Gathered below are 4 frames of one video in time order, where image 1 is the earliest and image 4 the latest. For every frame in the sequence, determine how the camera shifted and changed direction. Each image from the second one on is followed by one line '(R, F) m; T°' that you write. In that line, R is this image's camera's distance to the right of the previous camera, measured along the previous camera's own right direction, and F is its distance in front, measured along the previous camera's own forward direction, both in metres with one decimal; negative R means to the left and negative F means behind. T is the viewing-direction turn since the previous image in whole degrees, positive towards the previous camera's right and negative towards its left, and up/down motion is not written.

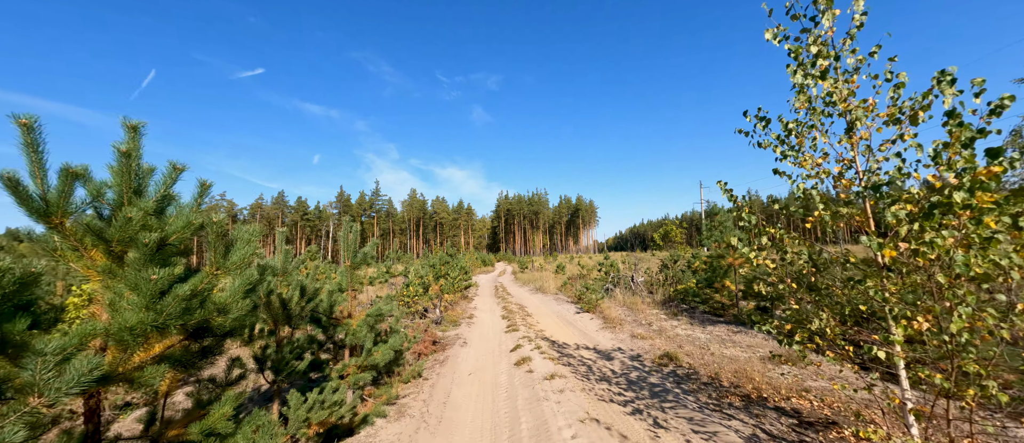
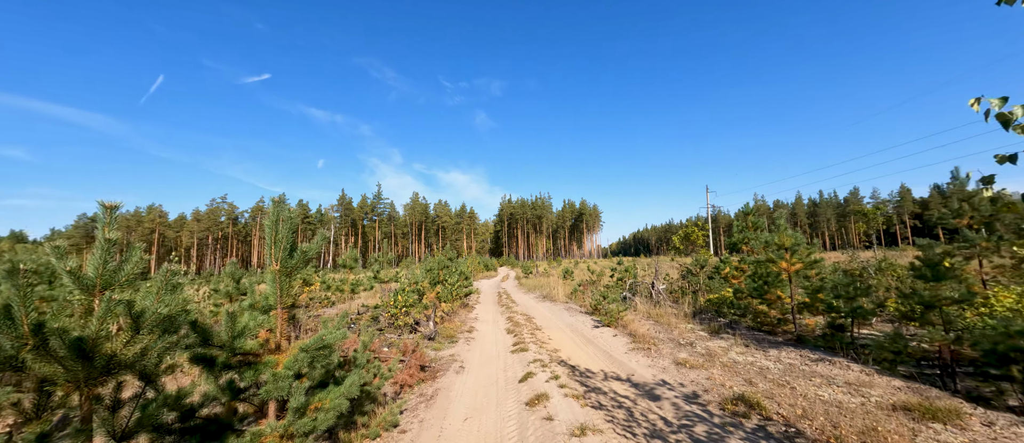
(-0.1, +2.1) m; 0°
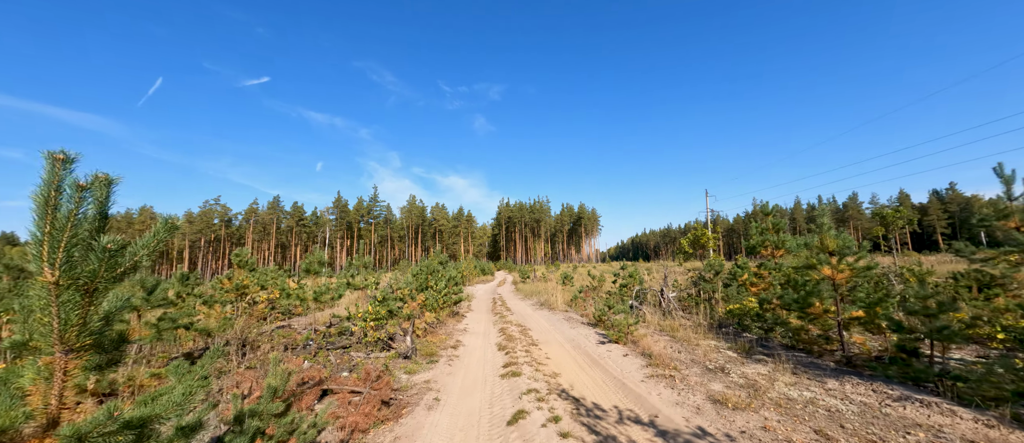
(+0.2, +1.7) m; 0°
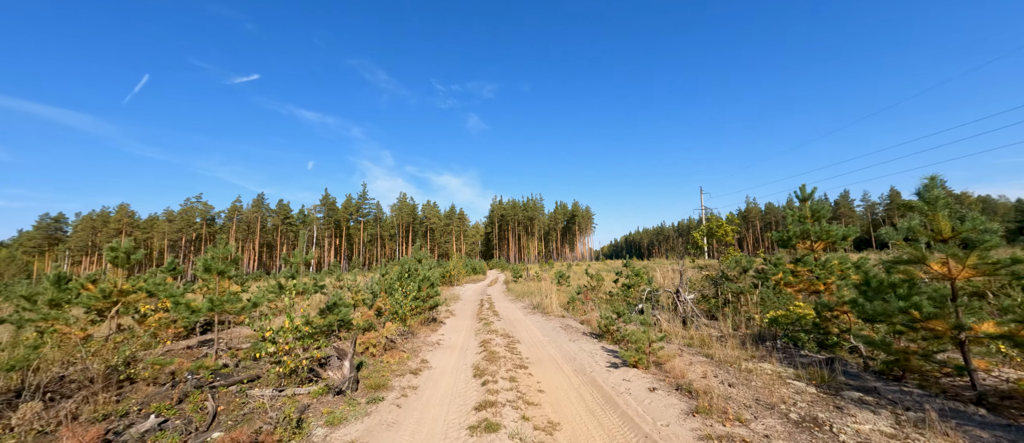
(+0.3, +2.8) m; +1°
